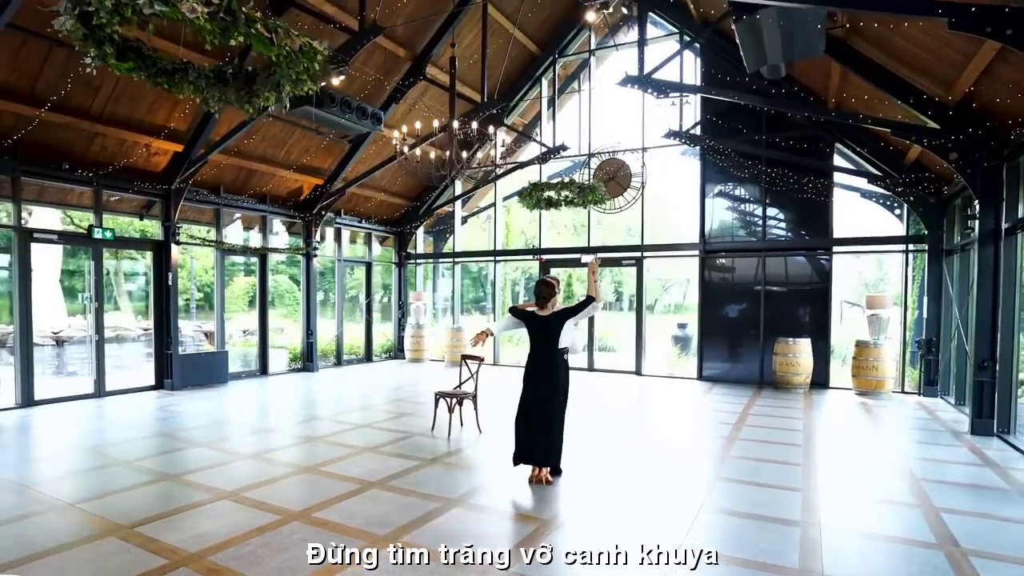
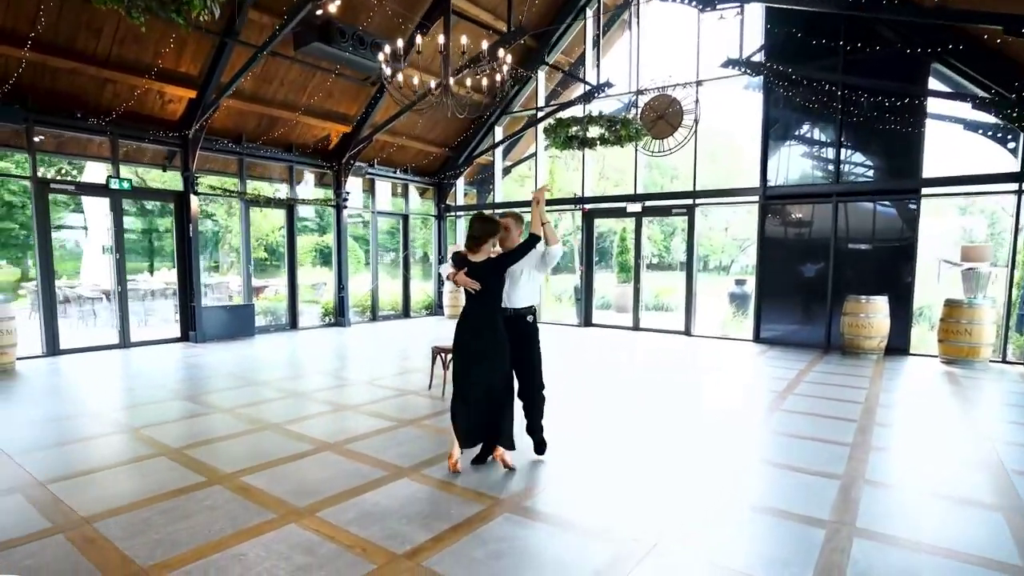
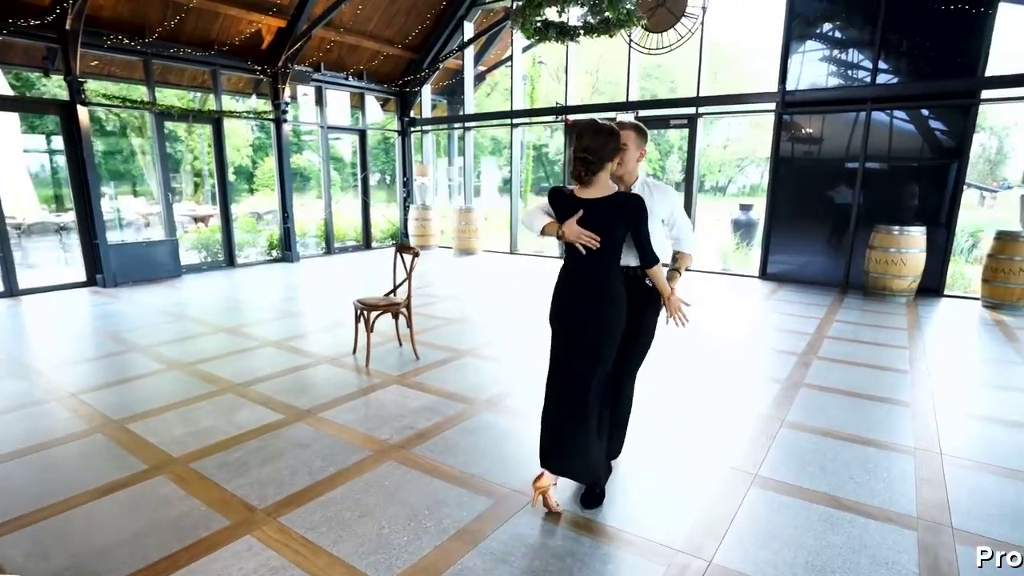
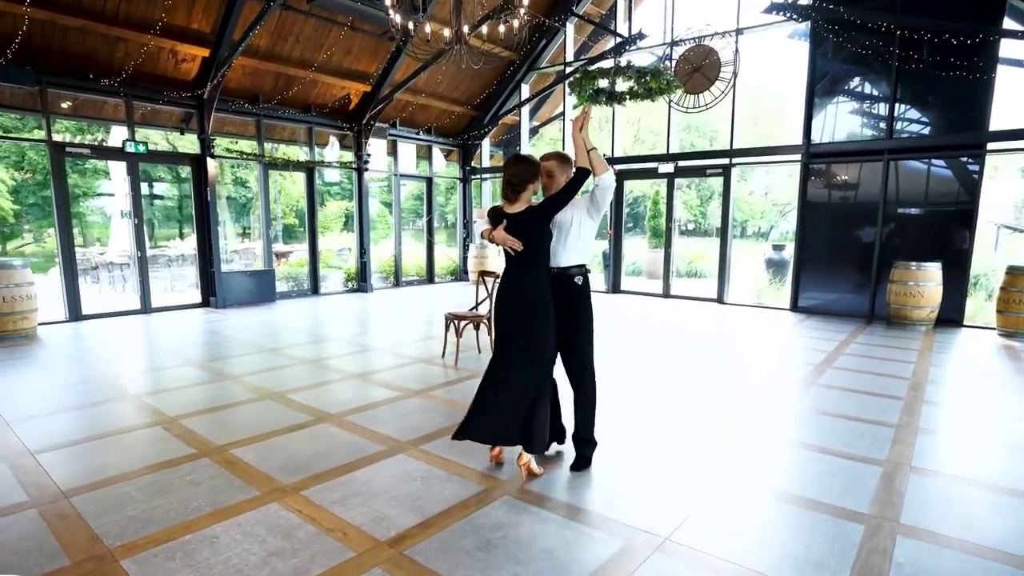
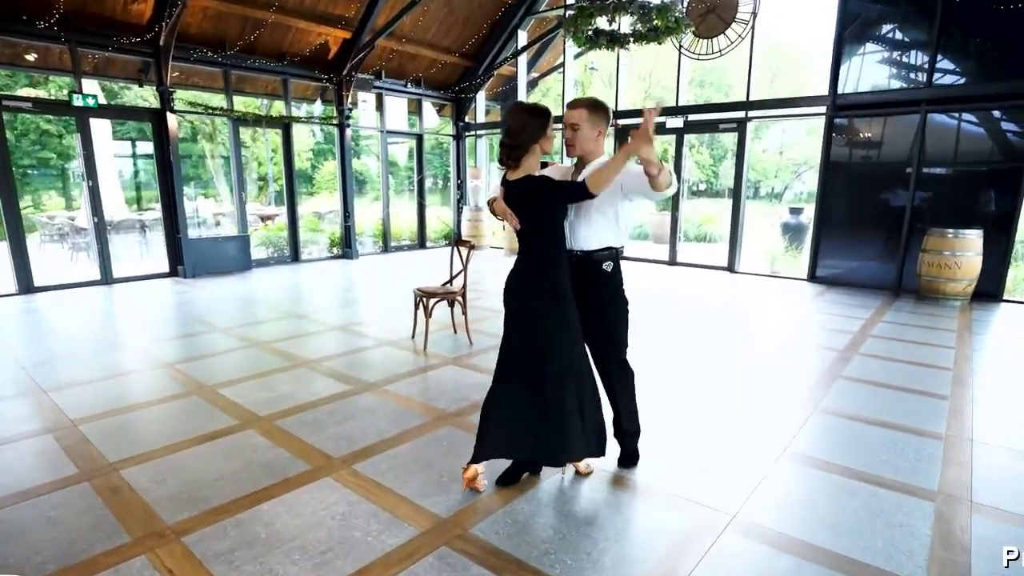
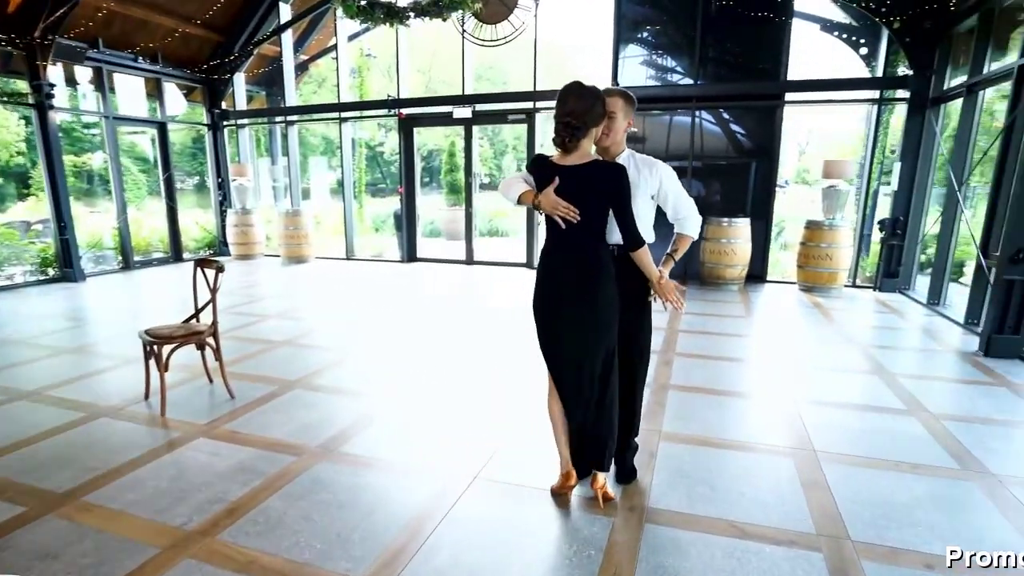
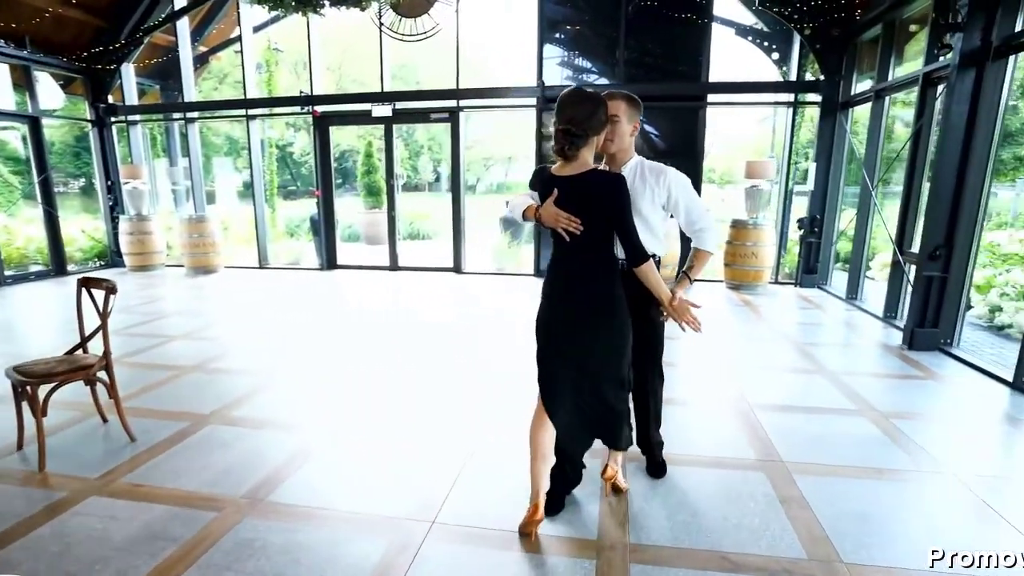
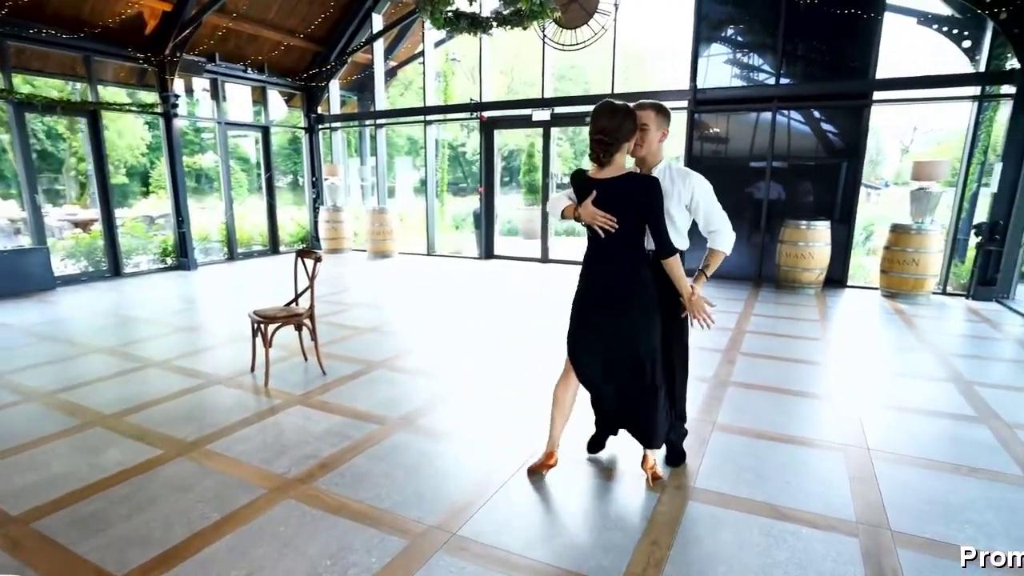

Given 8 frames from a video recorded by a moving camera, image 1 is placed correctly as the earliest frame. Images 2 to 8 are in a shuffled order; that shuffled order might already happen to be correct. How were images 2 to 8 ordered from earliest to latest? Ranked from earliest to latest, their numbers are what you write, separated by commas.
2, 4, 5, 3, 8, 6, 7
